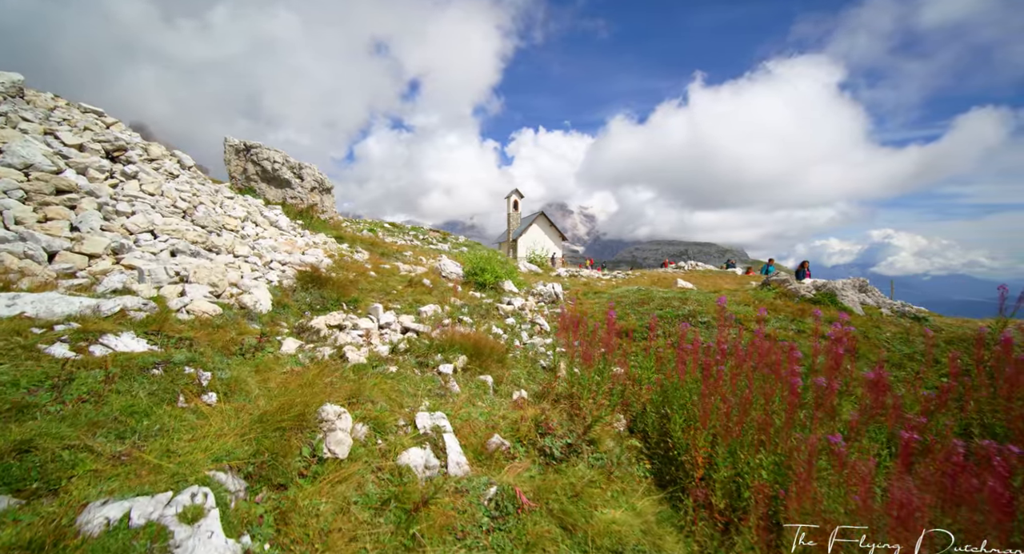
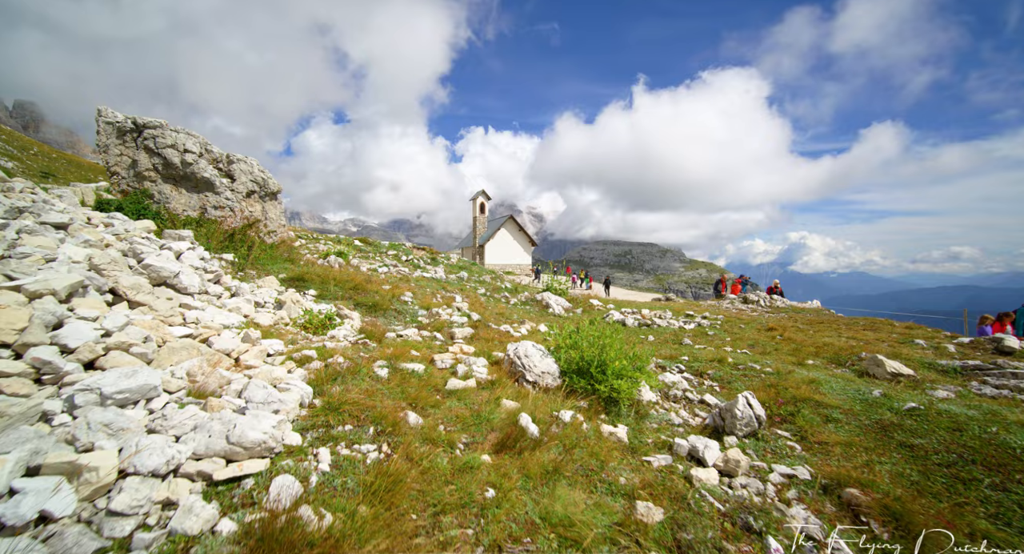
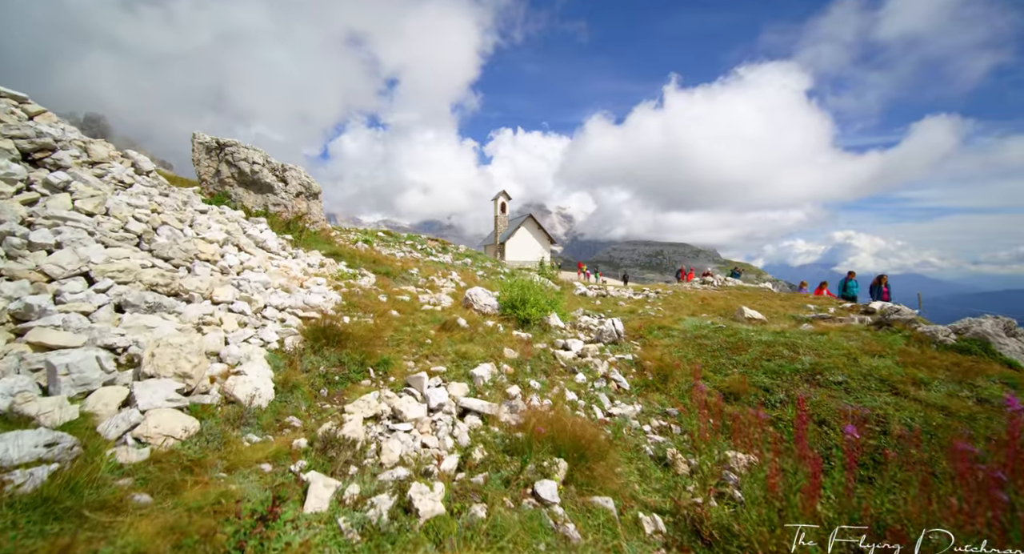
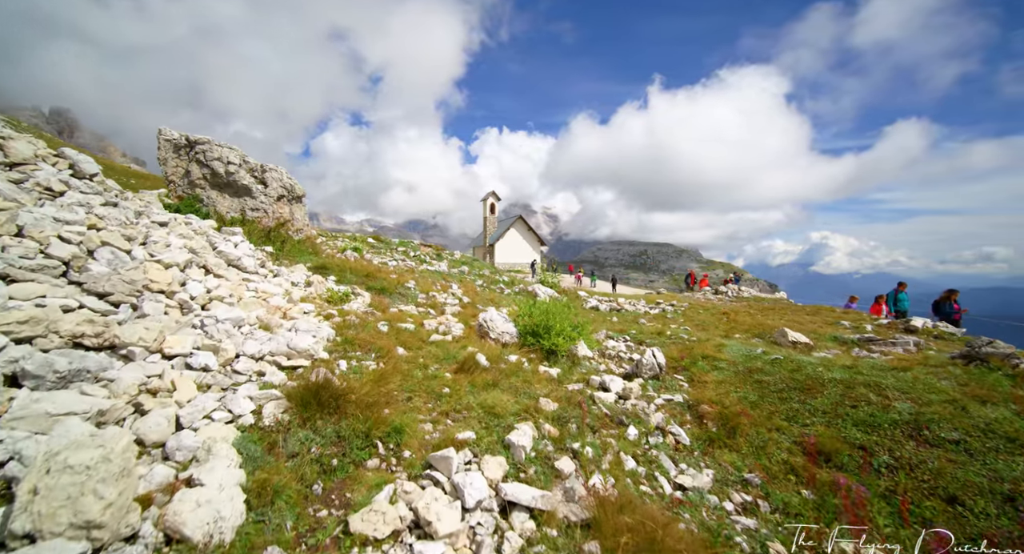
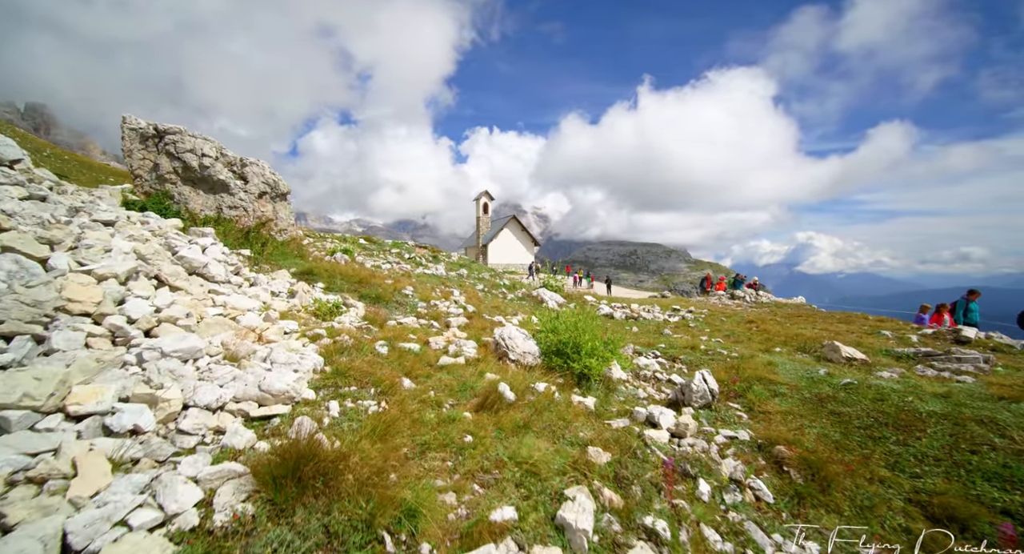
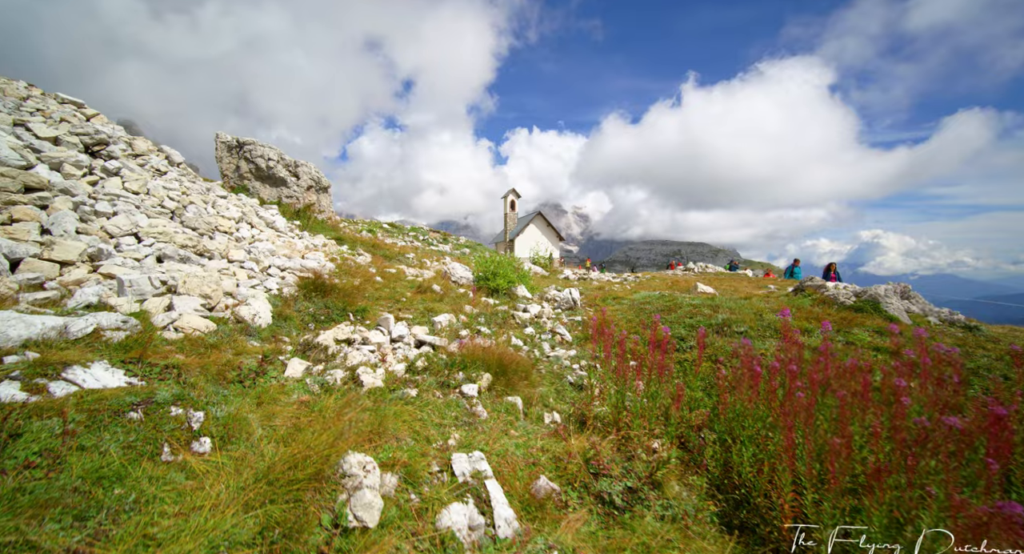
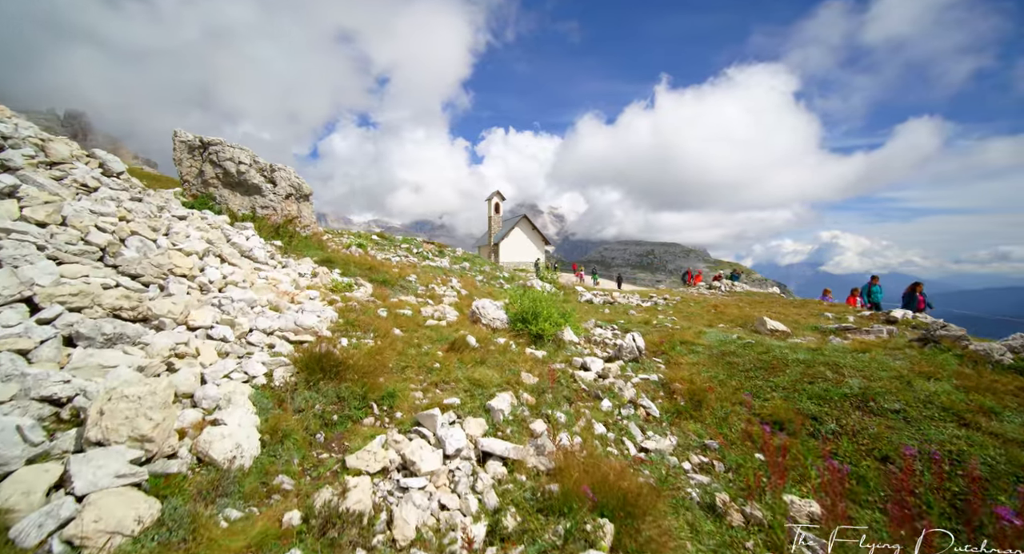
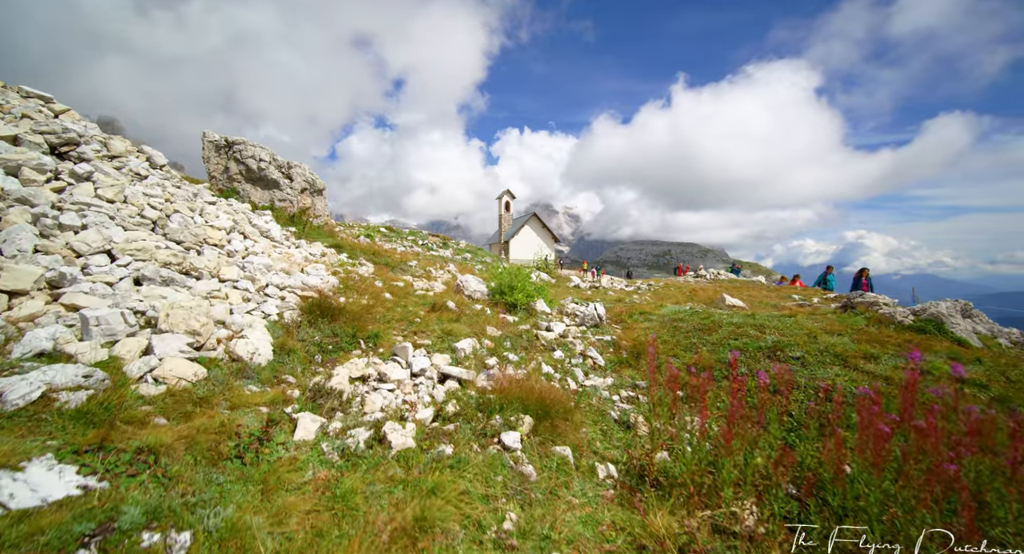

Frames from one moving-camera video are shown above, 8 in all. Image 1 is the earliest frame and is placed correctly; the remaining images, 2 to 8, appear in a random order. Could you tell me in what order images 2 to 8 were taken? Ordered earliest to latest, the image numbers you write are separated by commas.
6, 8, 3, 7, 4, 5, 2
